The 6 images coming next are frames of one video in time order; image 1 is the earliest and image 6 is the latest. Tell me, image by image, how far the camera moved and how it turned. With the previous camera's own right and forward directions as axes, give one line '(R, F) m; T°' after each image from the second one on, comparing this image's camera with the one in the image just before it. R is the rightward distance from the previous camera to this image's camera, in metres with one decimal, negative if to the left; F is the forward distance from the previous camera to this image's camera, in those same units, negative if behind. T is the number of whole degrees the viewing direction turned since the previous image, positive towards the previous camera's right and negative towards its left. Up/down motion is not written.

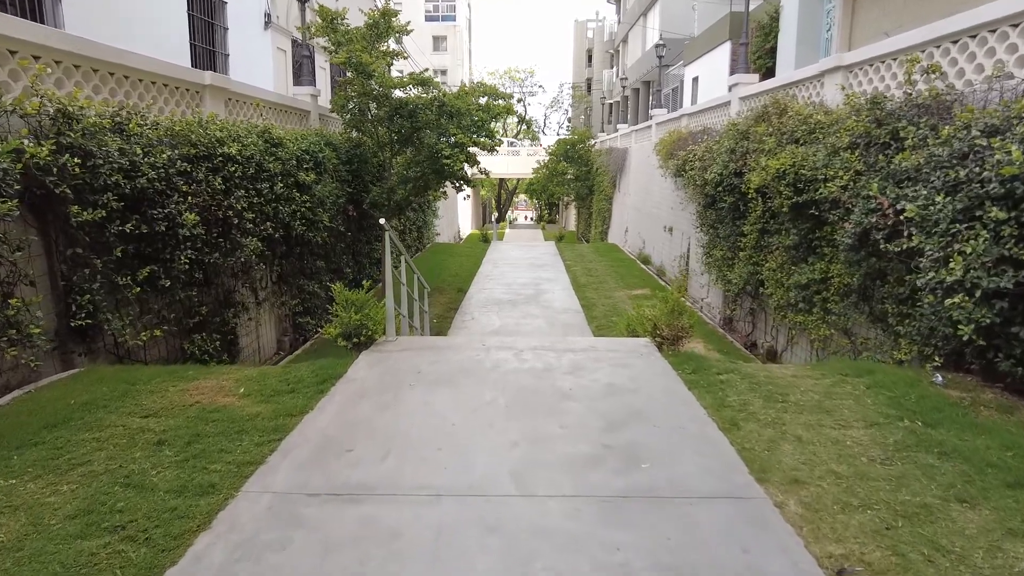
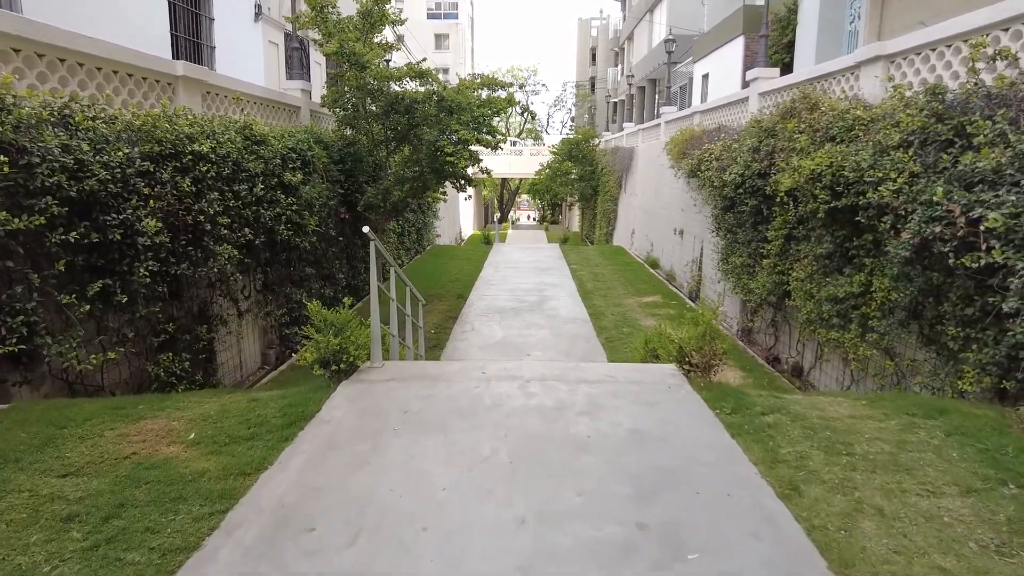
(0.0, +0.5) m; 0°
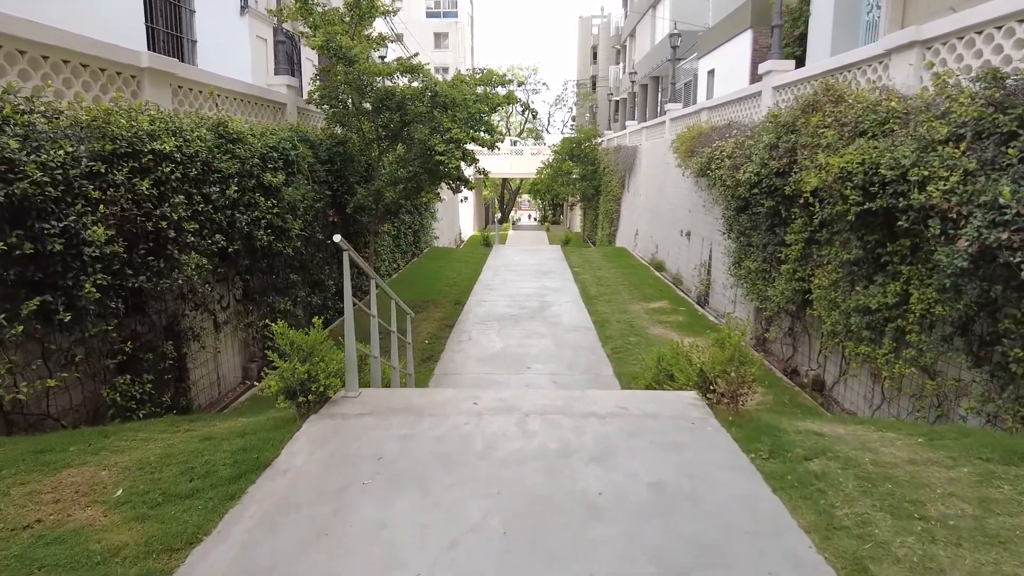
(0.0, +0.4) m; 0°
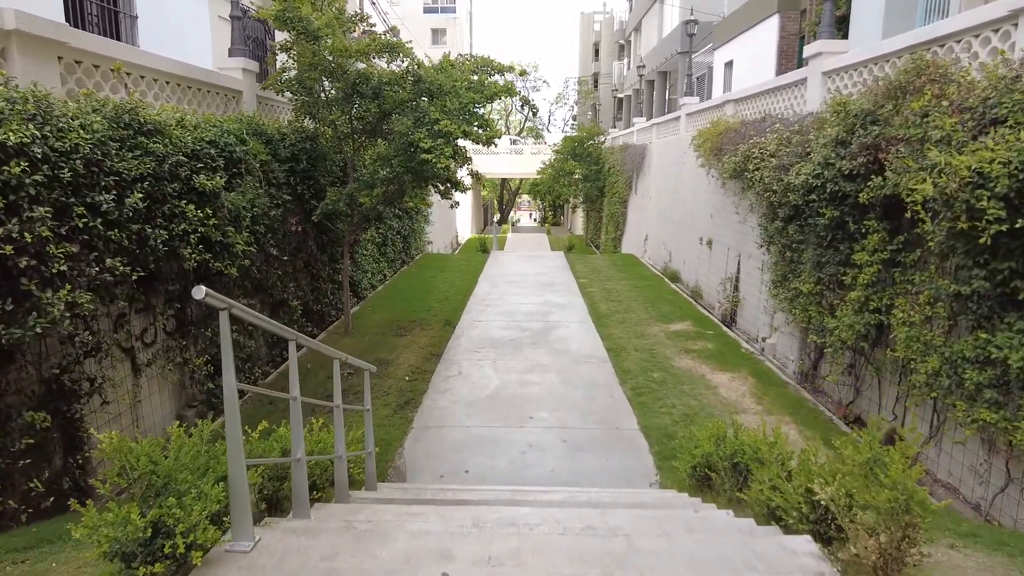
(0.0, +1.1) m; 0°
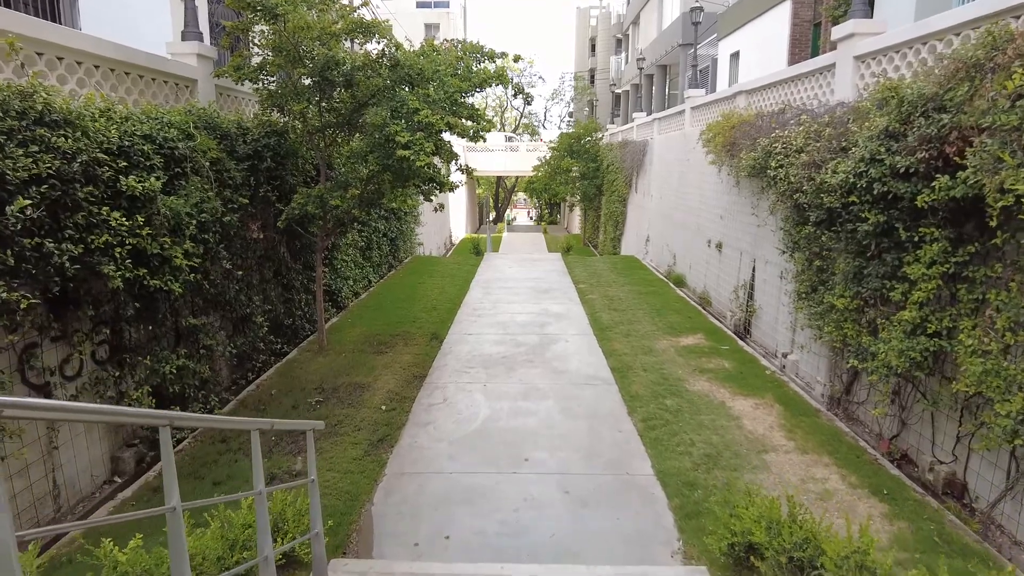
(0.0, +0.7) m; 0°
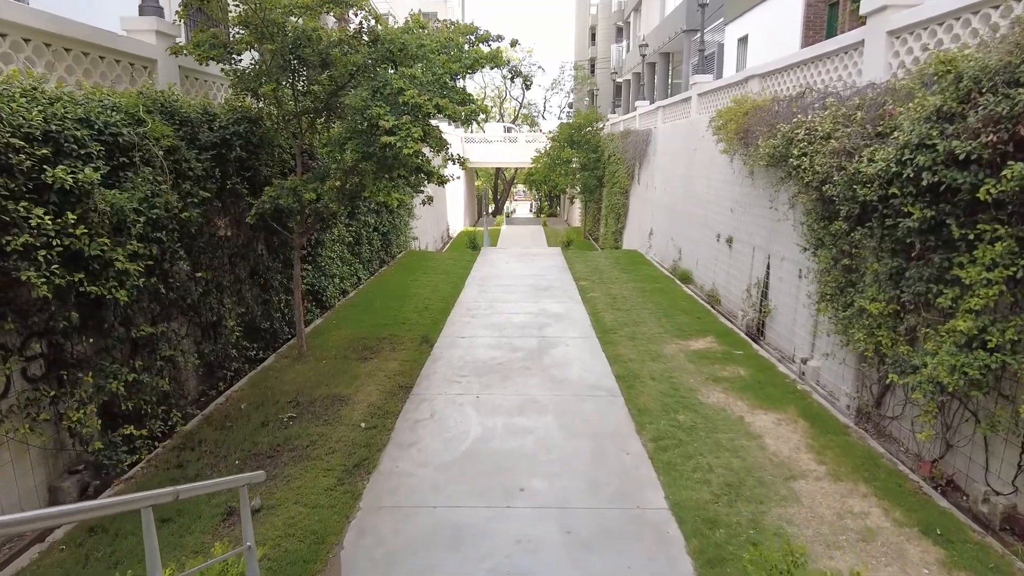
(0.0, +0.5) m; 0°
